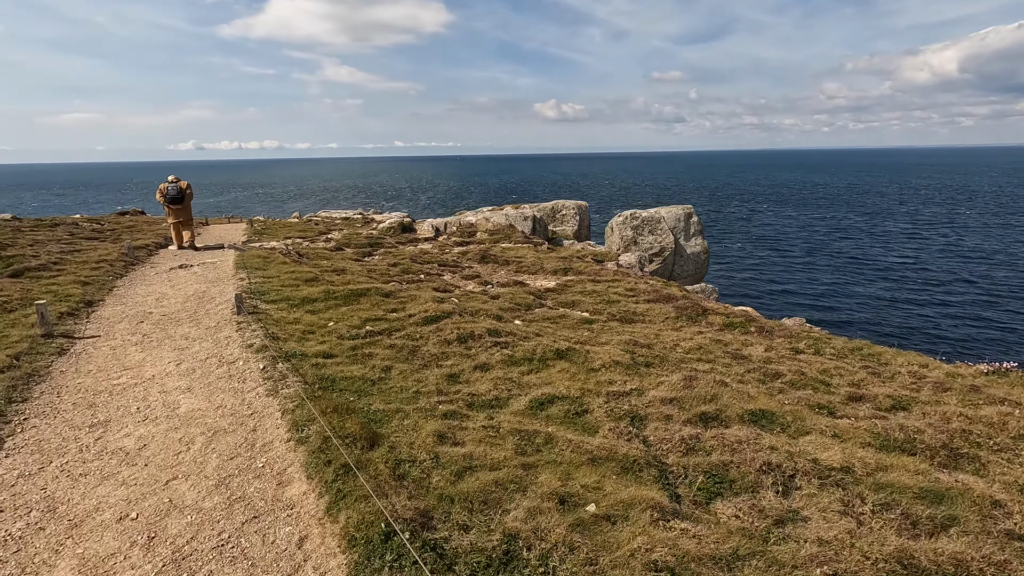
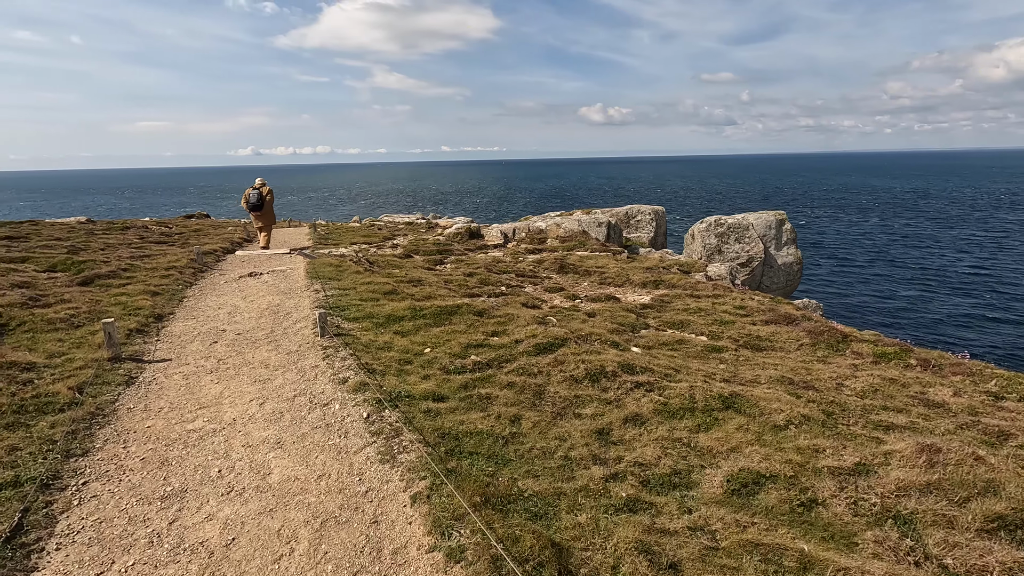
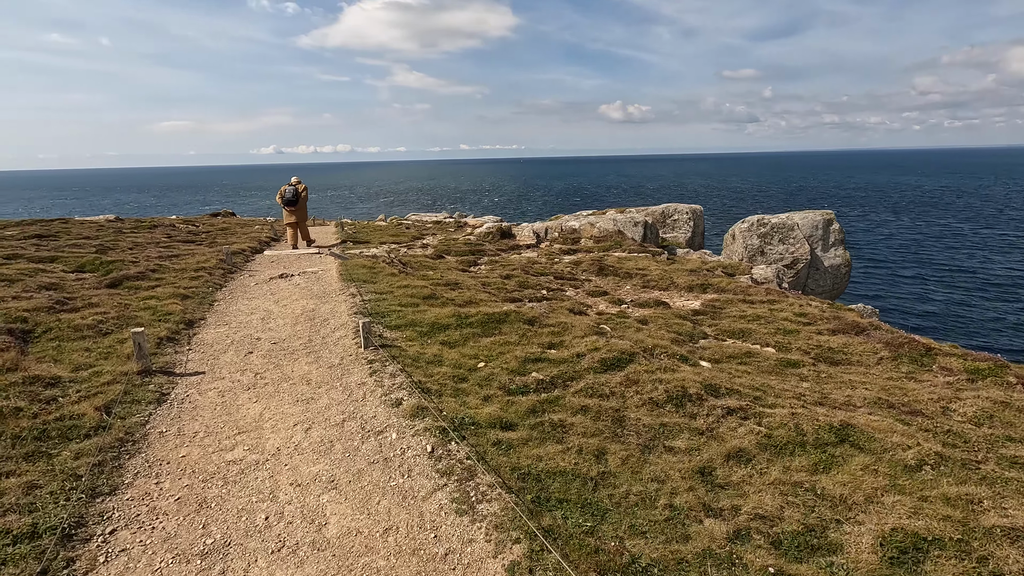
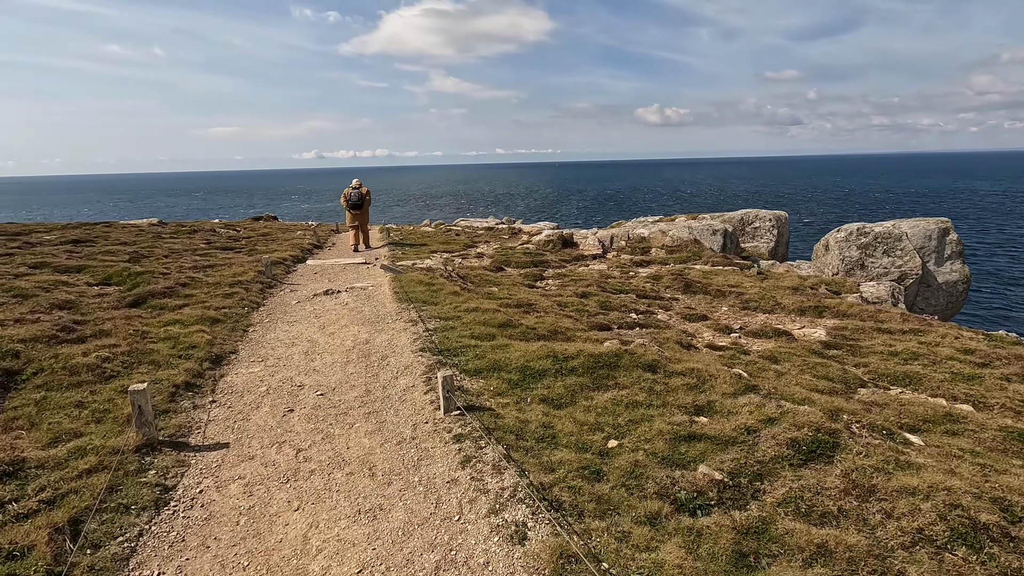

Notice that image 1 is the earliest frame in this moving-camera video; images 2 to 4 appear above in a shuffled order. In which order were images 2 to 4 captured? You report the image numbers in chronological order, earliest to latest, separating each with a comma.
2, 3, 4
